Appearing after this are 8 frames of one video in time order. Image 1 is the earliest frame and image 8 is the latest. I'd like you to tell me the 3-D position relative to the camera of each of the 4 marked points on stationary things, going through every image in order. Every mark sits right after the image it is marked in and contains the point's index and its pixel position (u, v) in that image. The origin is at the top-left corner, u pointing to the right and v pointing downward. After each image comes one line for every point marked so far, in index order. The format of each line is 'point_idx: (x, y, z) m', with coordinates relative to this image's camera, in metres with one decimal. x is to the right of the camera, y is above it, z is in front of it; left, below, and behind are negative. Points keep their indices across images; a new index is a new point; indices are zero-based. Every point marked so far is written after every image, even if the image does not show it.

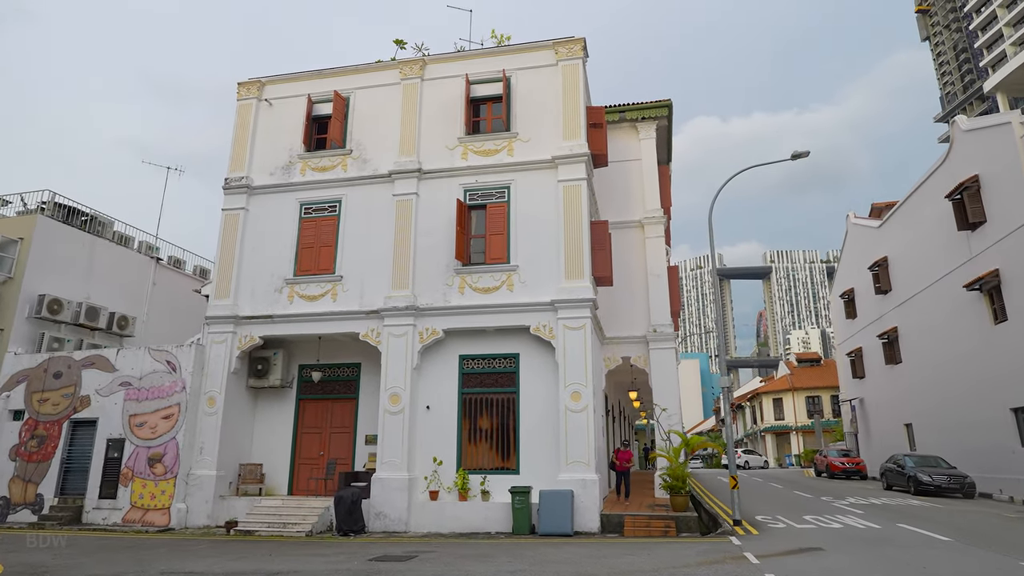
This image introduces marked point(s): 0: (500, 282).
0: (-0.3, +0.2, +15.4) m
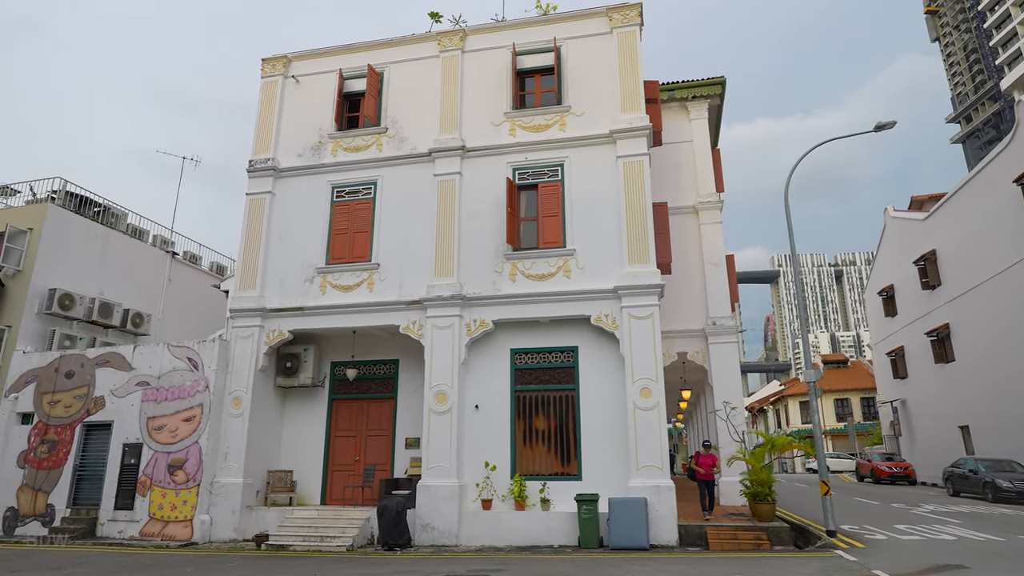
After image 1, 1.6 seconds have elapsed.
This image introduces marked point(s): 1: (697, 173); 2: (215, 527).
0: (+0.9, +0.4, +14.0) m
1: (+5.3, +3.3, +18.6) m
2: (-6.3, -5.0, +13.7) m
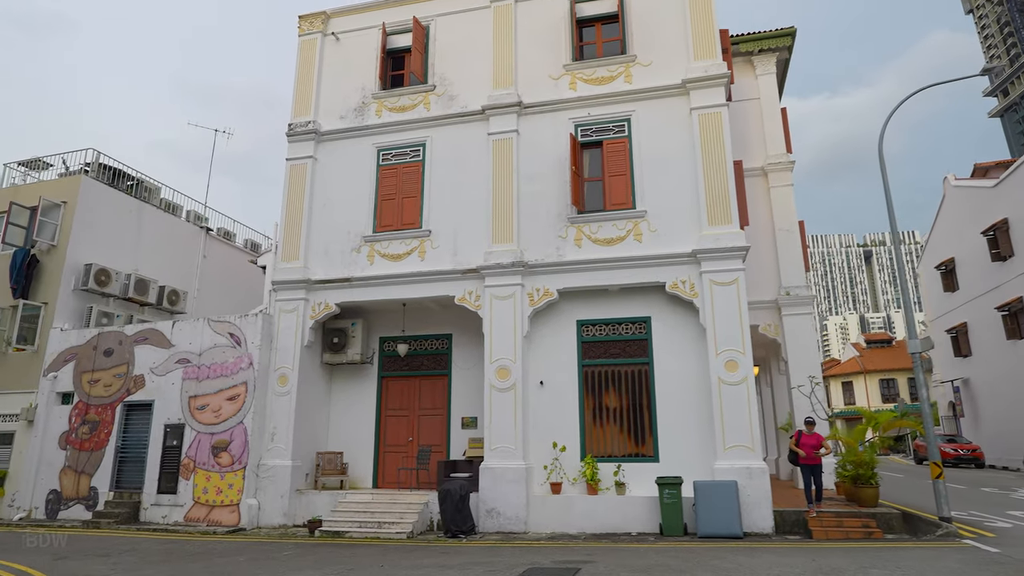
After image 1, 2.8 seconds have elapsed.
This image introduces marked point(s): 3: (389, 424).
0: (+2.2, +1.1, +12.8) m
1: (+6.7, +4.1, +17.1) m
2: (-4.9, -4.4, +12.9) m
3: (-2.7, -2.9, +14.1) m
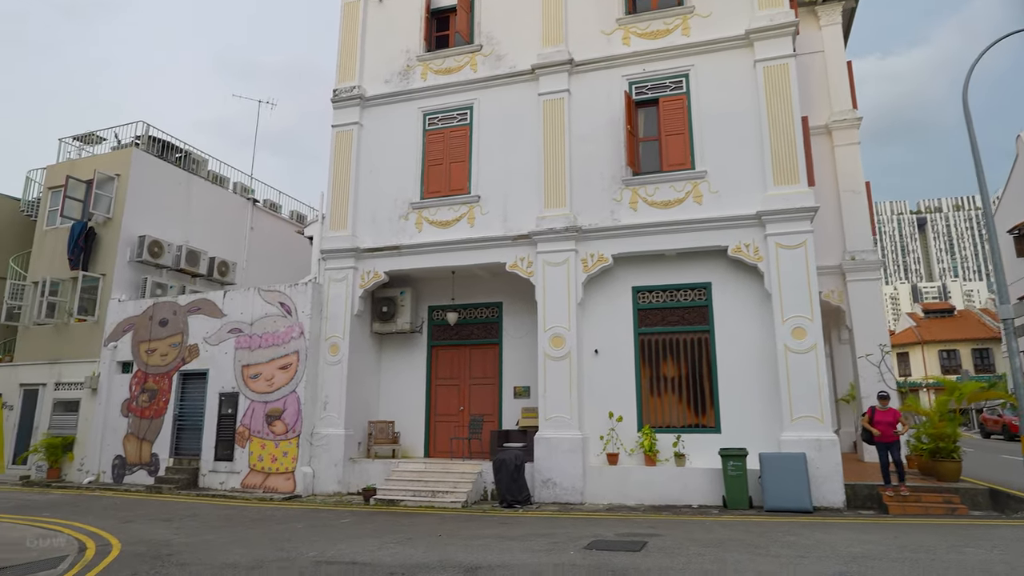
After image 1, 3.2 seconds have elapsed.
0: (+3.2, +1.8, +12.2) m
1: (+7.9, +5.0, +16.1) m
2: (-3.9, -3.8, +13.0) m
3: (-1.6, -2.2, +14.0) m
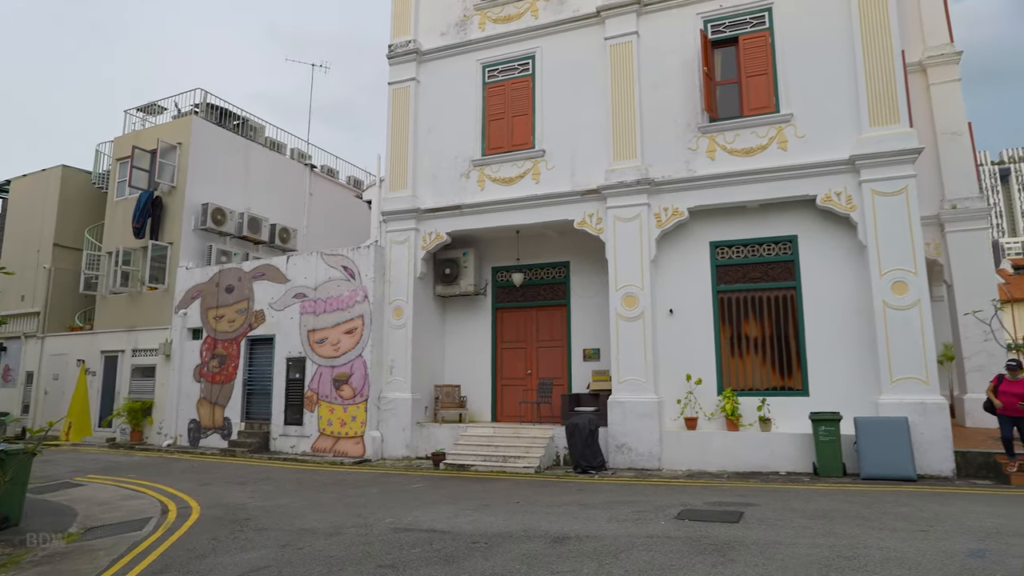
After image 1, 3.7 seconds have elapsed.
0: (+4.4, +2.6, +11.2) m
1: (+9.3, +6.0, +14.6) m
2: (-2.5, -3.1, +12.9) m
3: (-0.1, -1.4, +13.6) m
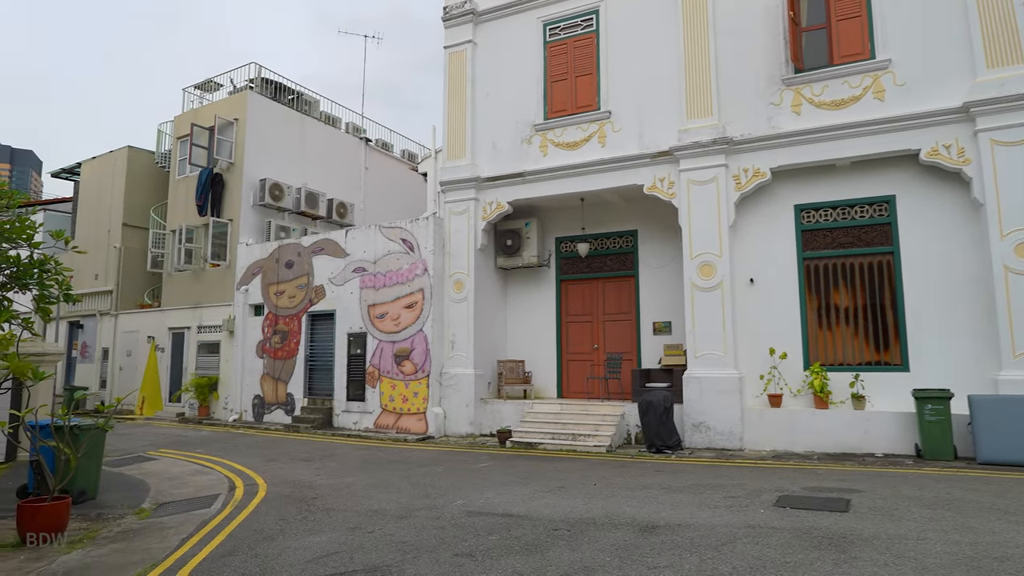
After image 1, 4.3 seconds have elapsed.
0: (+5.4, +3.1, +10.1) m
1: (+10.6, +6.8, +13.1) m
2: (-1.2, -2.5, +12.5) m
3: (+1.2, -0.8, +13.0) m
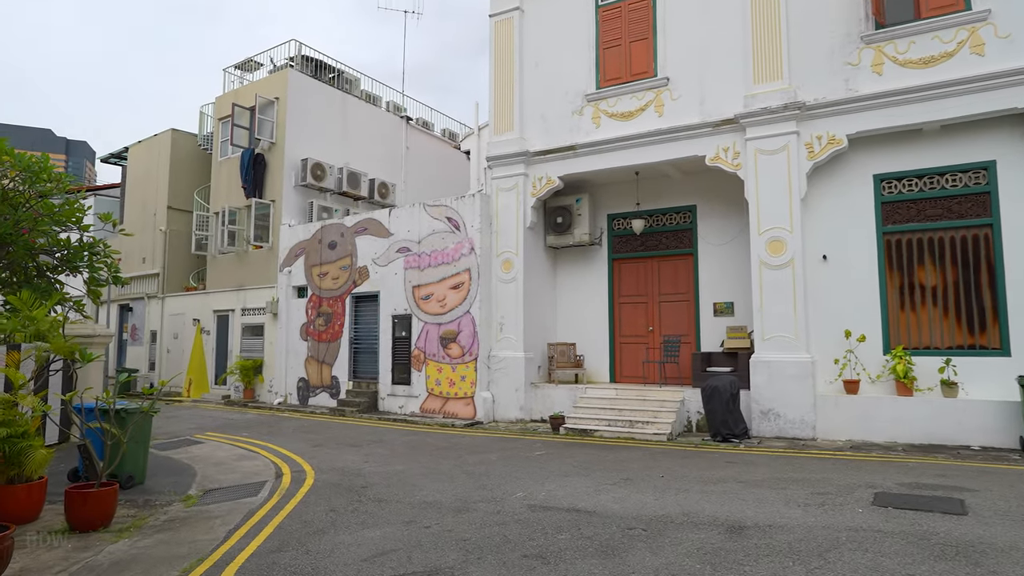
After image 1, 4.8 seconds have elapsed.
0: (+6.2, +3.4, +9.2) m
1: (+11.5, +7.2, +11.7) m
2: (-0.2, -2.2, +12.1) m
3: (+2.1, -0.4, +12.4) m
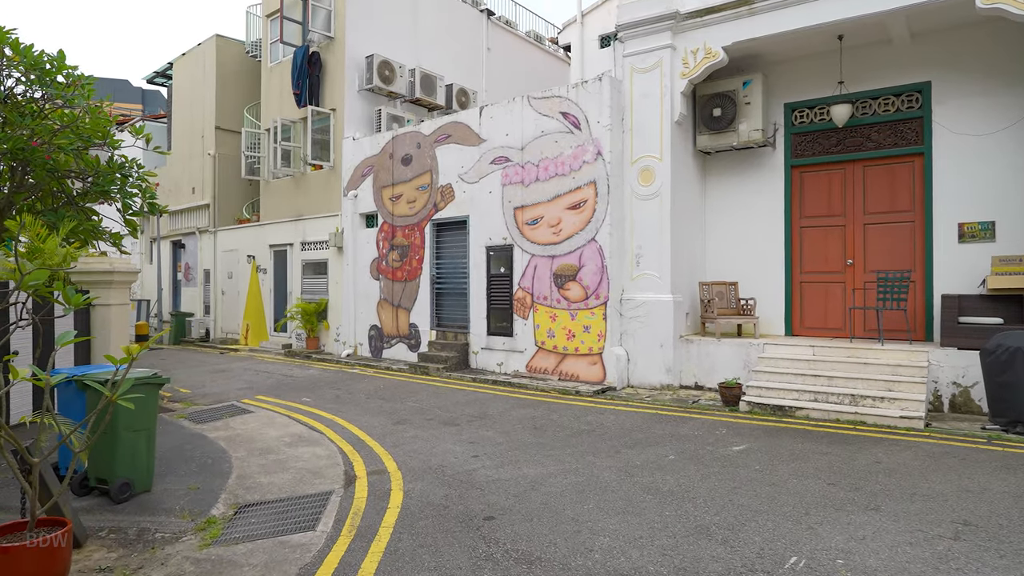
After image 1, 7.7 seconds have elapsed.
0: (+7.8, +4.3, +4.9) m
1: (+13.3, +8.2, +6.6) m
2: (+1.7, -1.1, +8.9) m
3: (+4.1, +0.7, +8.8) m
